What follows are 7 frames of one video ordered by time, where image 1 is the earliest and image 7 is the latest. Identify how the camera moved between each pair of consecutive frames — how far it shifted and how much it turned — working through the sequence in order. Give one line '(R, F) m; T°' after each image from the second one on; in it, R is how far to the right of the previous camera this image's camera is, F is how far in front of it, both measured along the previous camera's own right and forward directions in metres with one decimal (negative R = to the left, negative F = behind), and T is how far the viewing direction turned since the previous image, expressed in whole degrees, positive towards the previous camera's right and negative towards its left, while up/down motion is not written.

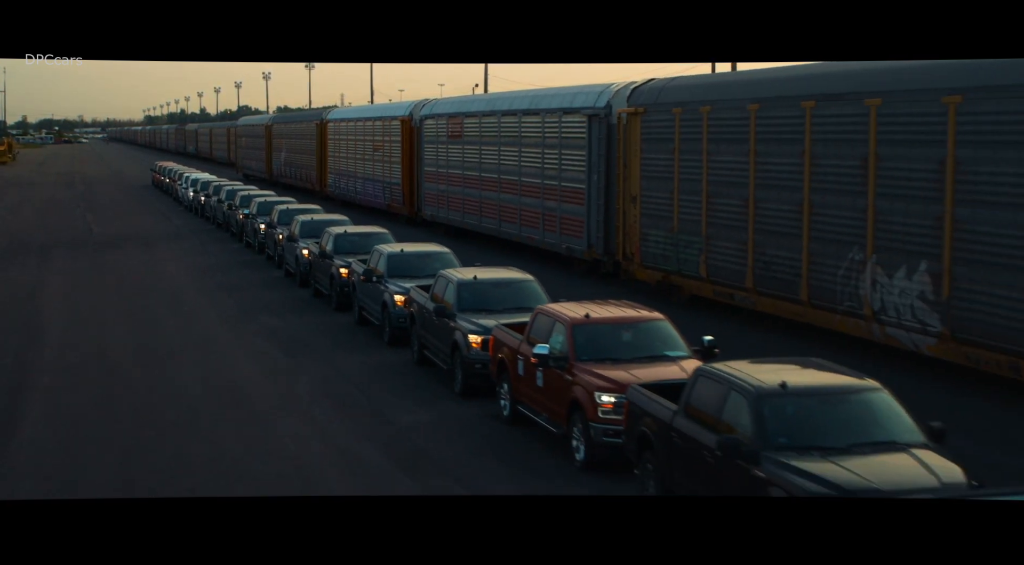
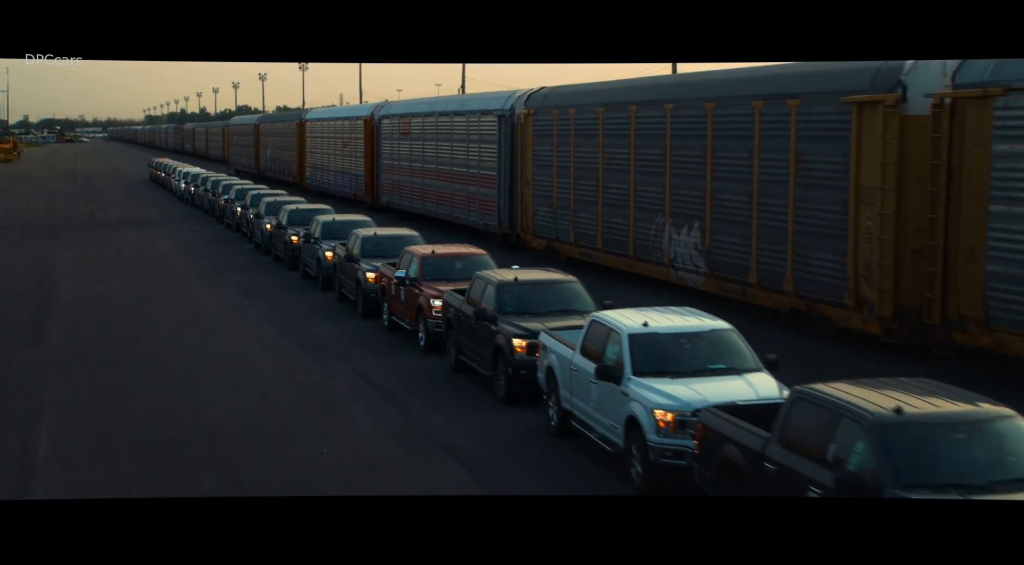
(-0.4, +1.0) m; 0°
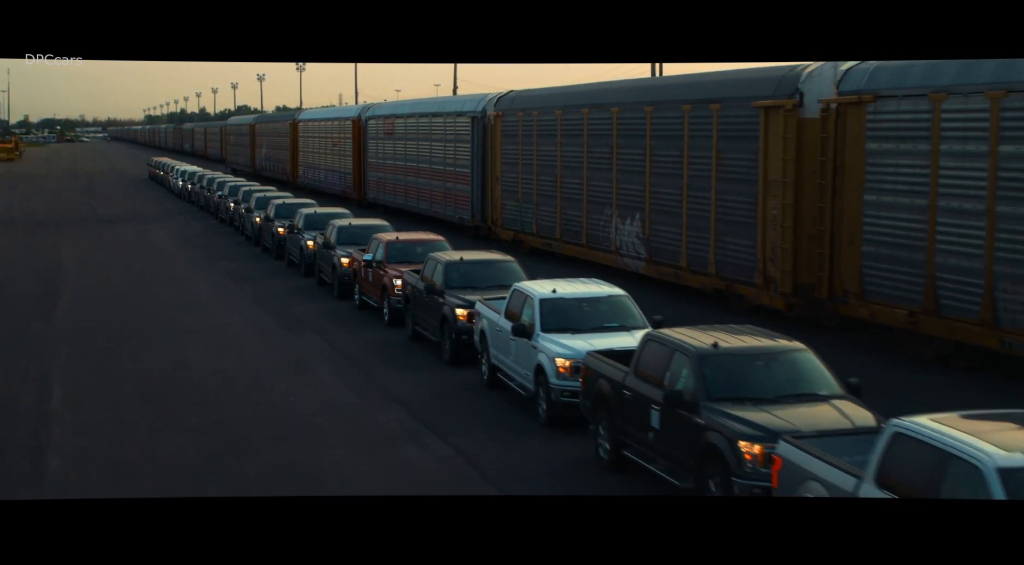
(+0.8, -2.3) m; 0°
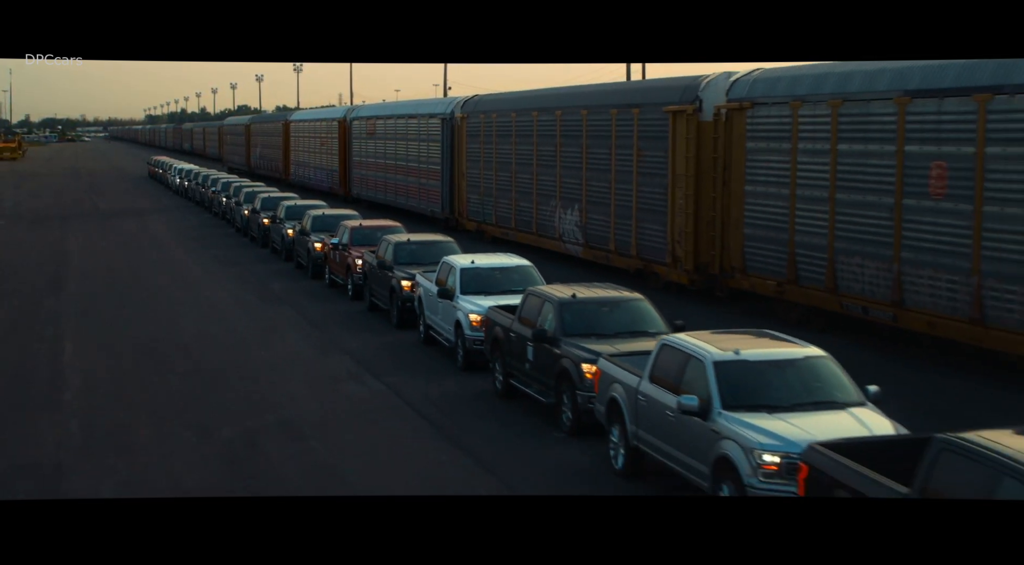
(+1.1, -3.0) m; 0°
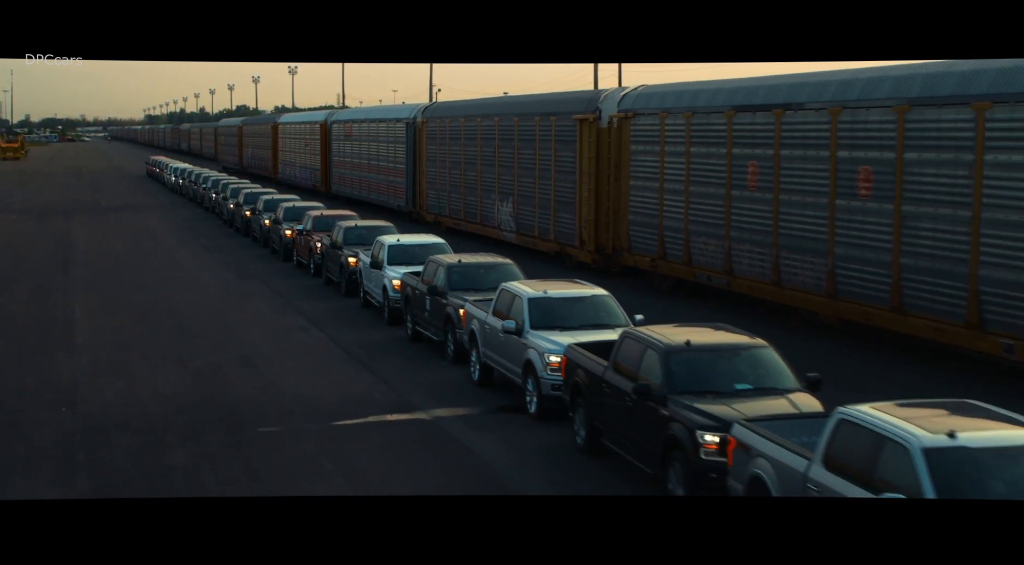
(+1.5, -4.2) m; 0°
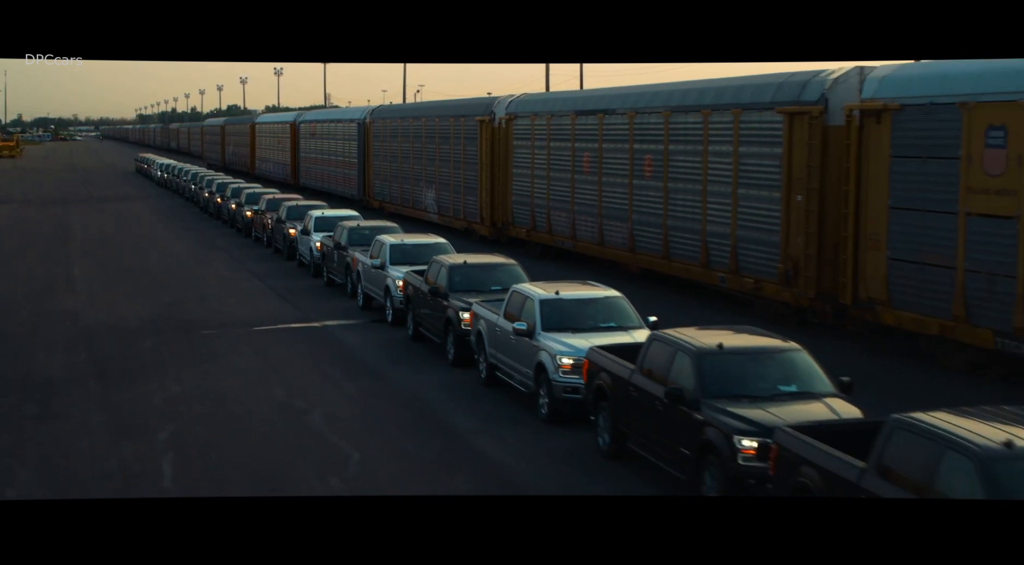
(+2.2, -6.1) m; 0°
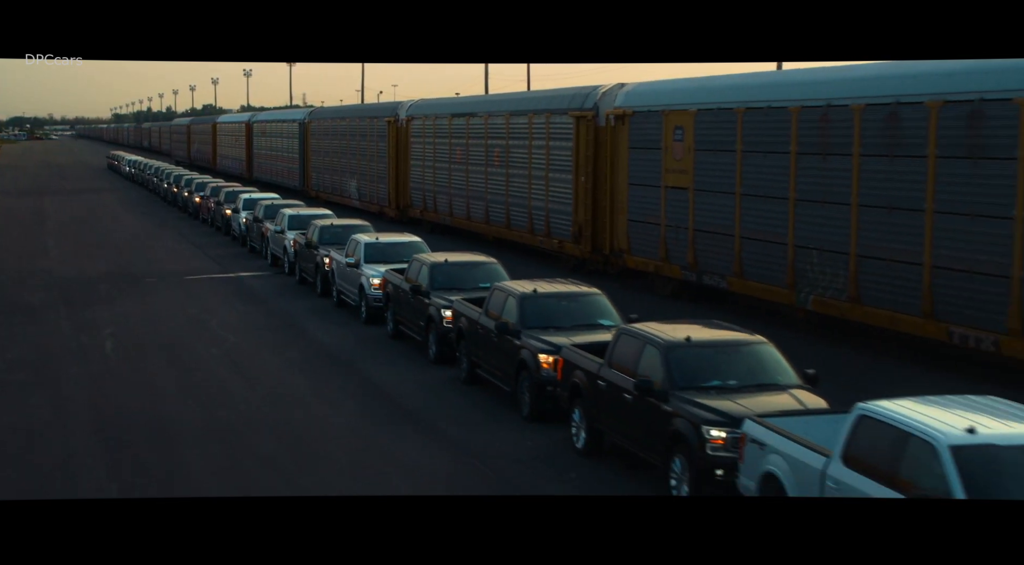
(+2.5, -6.3) m; +1°
